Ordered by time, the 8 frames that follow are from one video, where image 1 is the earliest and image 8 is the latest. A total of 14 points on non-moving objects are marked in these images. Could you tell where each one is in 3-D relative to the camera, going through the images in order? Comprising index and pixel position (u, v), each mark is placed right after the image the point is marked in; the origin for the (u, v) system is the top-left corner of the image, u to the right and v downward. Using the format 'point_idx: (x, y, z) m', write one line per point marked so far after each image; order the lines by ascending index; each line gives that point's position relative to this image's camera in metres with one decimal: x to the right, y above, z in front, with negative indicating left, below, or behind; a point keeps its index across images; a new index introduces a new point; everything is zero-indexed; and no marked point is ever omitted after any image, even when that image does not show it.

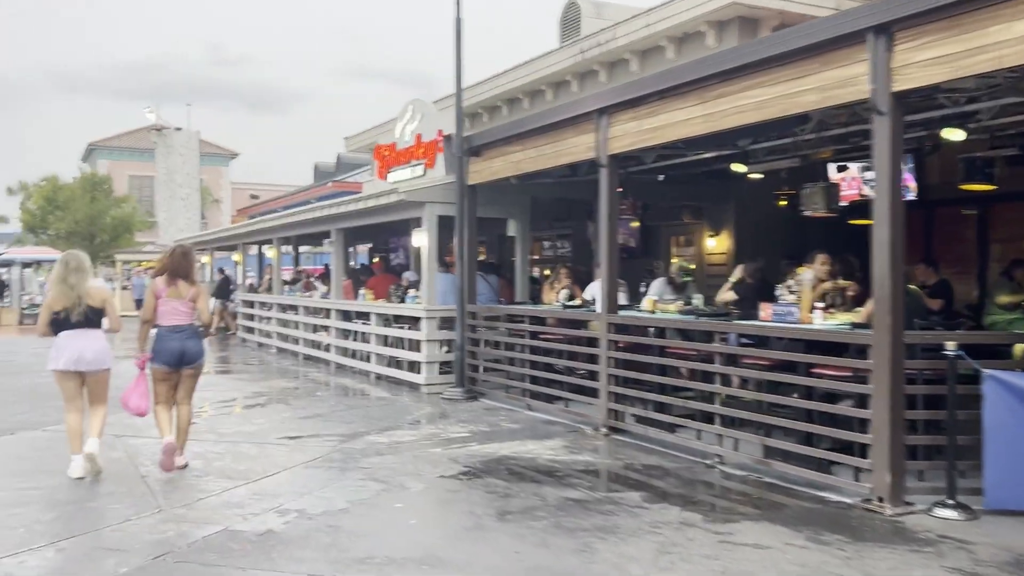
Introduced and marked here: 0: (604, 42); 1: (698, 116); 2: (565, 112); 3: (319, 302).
0: (+1.5, +4.1, +14.8) m
1: (+1.6, +1.5, +7.7) m
2: (+0.6, +1.8, +9.3) m
3: (-3.3, -0.2, +15.1) m
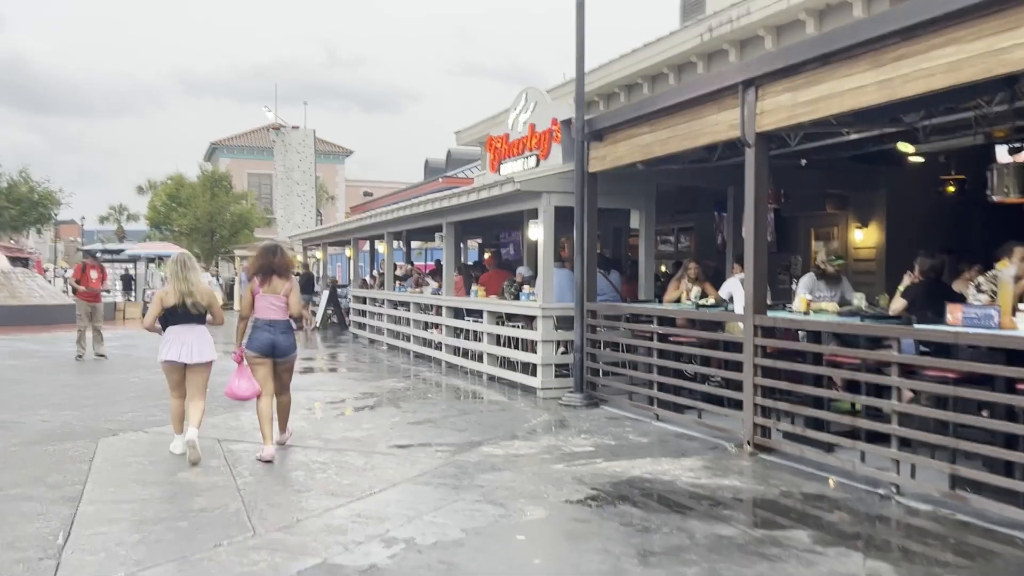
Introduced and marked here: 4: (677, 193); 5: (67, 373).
0: (+3.4, +4.1, +13.6) m
1: (+2.6, +1.5, +6.5) m
2: (+1.8, +1.9, +8.2) m
3: (-1.3, -0.2, +14.5) m
4: (+2.5, +1.4, +13.4) m
5: (-6.6, -1.3, +13.2) m
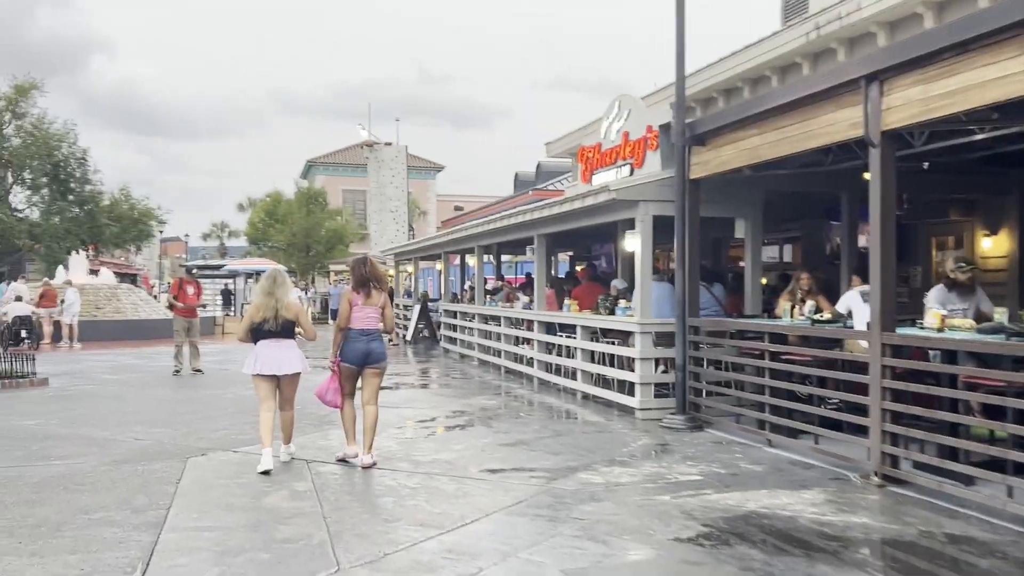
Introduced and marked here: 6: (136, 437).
0: (+4.8, +3.9, +12.8) m
1: (+3.3, +1.4, +5.8) m
2: (+2.6, +1.7, +7.5) m
3: (+0.2, -0.4, +14.0) m
4: (+3.8, +1.2, +12.6) m
5: (-5.2, -1.5, +13.3) m
6: (-3.8, -1.5, +8.9) m
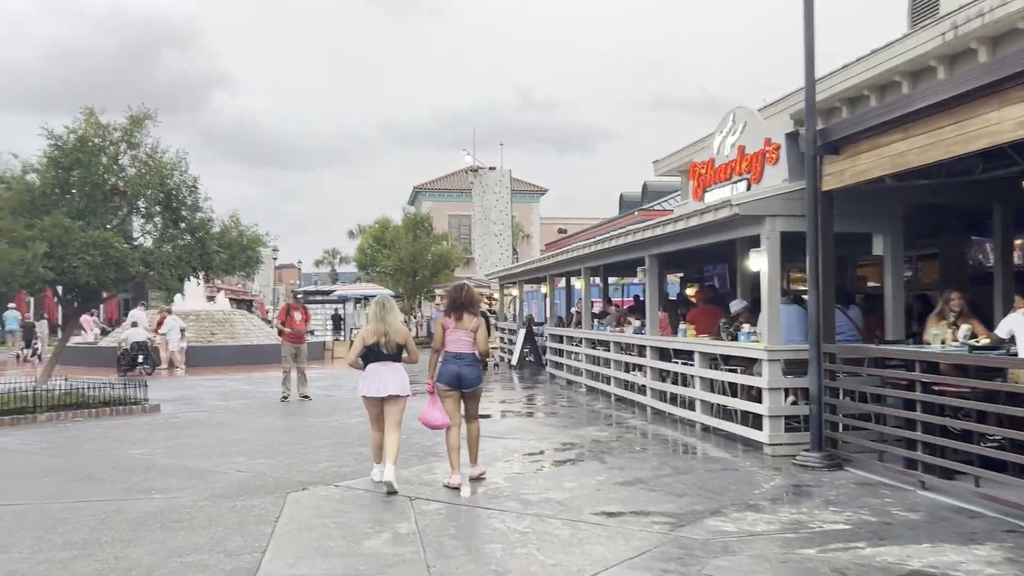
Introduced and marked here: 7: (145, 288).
0: (+6.2, +3.7, +11.6) m
1: (+4.0, +1.3, +4.8) m
2: (+3.5, +1.6, +6.6) m
3: (+1.8, -0.8, +13.3) m
4: (+5.3, +1.0, +11.5) m
5: (-3.6, -1.9, +13.1) m
6: (-2.7, -1.7, +8.6) m
7: (-5.9, 0.0, +14.2) m
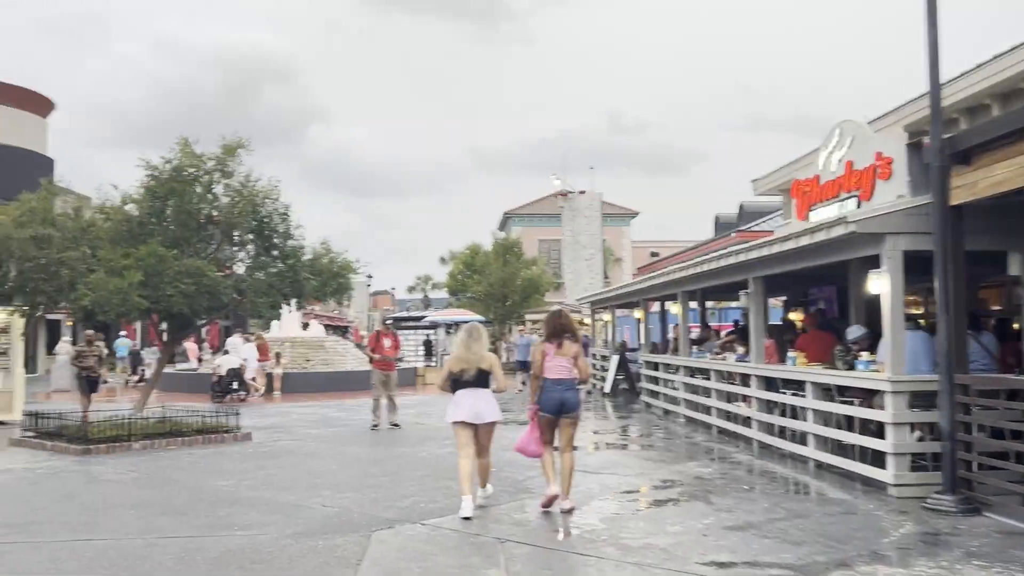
0: (+7.4, +3.4, +10.5) m
1: (+4.4, +1.2, +3.9) m
2: (+4.1, +1.4, +5.8) m
3: (+3.2, -1.1, +12.6) m
4: (+6.4, +0.7, +10.4) m
5: (-2.2, -2.3, +12.9) m
6: (-1.8, -2.0, +8.3) m
7: (-4.4, -0.4, +14.2) m
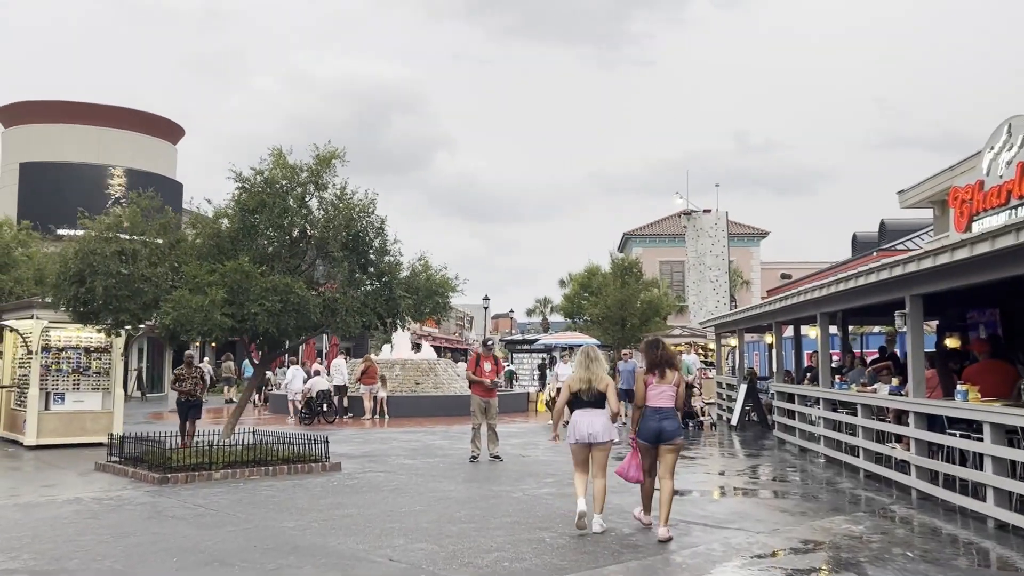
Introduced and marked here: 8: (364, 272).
0: (+8.4, +3.2, +8.2) m
1: (+4.6, +1.2, +2.0) m
2: (+4.6, +1.3, +3.9) m
3: (+4.5, -1.3, +10.7) m
4: (+7.5, +0.5, +8.1) m
5: (-0.7, -2.5, +11.7) m
6: (-0.9, -2.1, +7.1) m
7: (-2.7, -0.7, +13.4) m
8: (-2.2, +0.3, +13.4) m
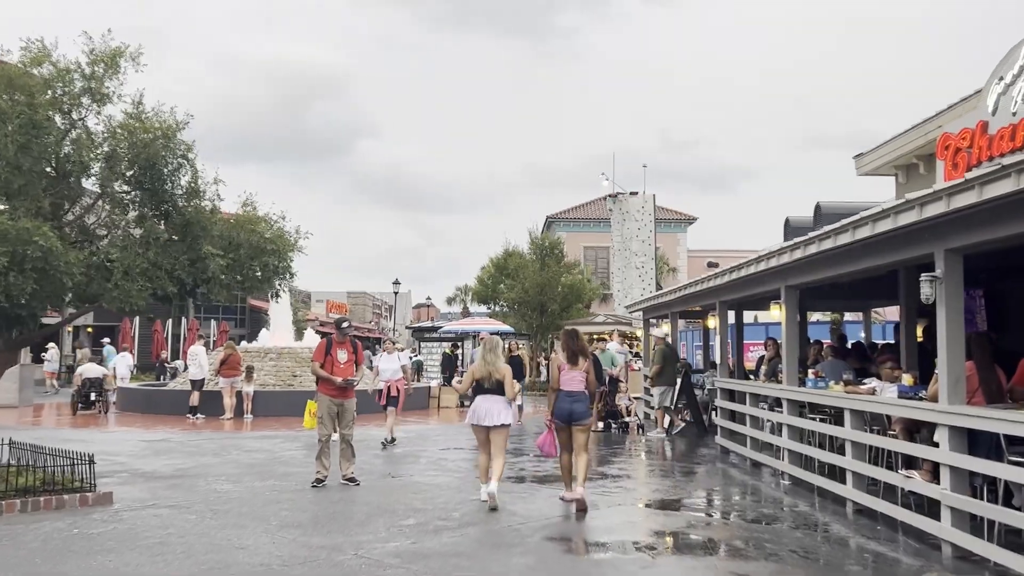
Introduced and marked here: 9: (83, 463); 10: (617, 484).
0: (+7.3, +3.5, +5.2) m
1: (+4.0, +1.5, -1.3) m
2: (+3.8, +1.6, +0.6) m
3: (+3.2, -1.0, +7.3) m
4: (+6.4, +0.8, +5.0) m
5: (-2.1, -2.1, +7.9) m
6: (-2.0, -1.7, +3.4) m
7: (-4.2, -0.2, +9.4) m
8: (-3.7, +0.7, +9.5) m
9: (-4.4, -1.8, +9.4) m
10: (+1.2, -2.3, +10.3) m
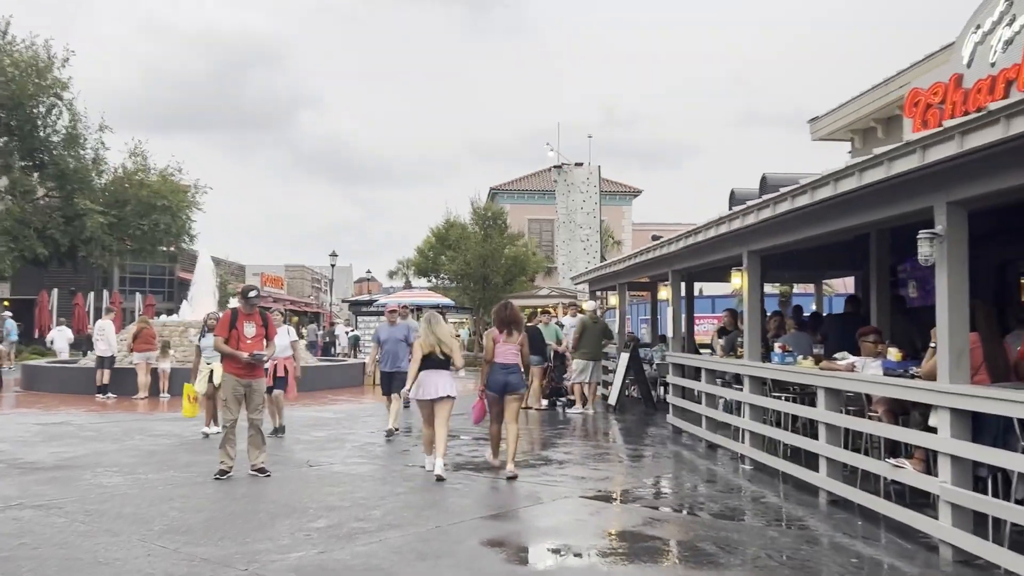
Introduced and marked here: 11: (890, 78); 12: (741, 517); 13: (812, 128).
0: (+7.0, +3.7, +4.4) m
1: (+4.0, +1.5, -2.3) m
2: (+3.8, +1.7, -0.4) m
3: (+2.7, -0.7, +6.4) m
4: (+6.0, +1.0, +4.3) m
5: (-2.7, -1.8, +6.7) m
6: (-2.2, -1.6, +2.1) m
7: (-4.9, +0.1, +8.0) m
8: (-4.4, +1.1, +8.1) m
9: (-5.0, -1.5, +8.0) m
10: (+0.5, -1.9, +9.2) m
11: (+6.3, +3.5, +14.9) m
12: (+1.8, -1.8, +7.1) m
13: (+6.0, +3.2, +17.7) m
